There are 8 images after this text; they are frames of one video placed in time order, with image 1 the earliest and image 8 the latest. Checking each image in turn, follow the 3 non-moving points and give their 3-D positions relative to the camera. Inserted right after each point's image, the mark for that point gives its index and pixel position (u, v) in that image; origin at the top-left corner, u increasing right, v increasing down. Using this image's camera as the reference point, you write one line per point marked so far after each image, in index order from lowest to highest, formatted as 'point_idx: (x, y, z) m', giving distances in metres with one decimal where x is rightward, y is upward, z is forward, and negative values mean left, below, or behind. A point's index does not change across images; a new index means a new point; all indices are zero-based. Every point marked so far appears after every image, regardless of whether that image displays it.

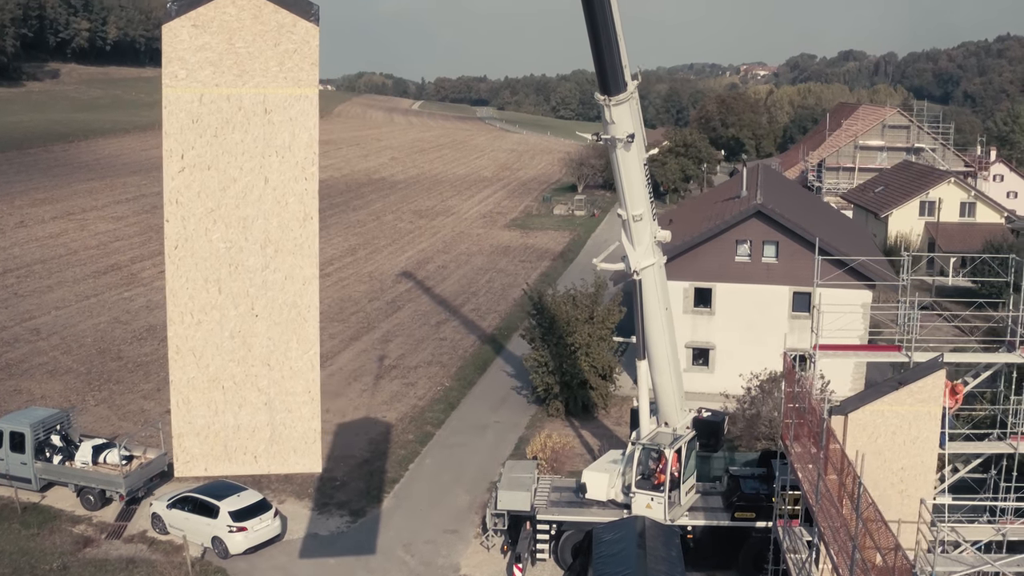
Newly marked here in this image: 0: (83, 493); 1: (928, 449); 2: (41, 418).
0: (-7.7, -3.7, +16.2) m
1: (+5.2, -2.0, +11.0) m
2: (-9.0, -2.4, +17.0) m
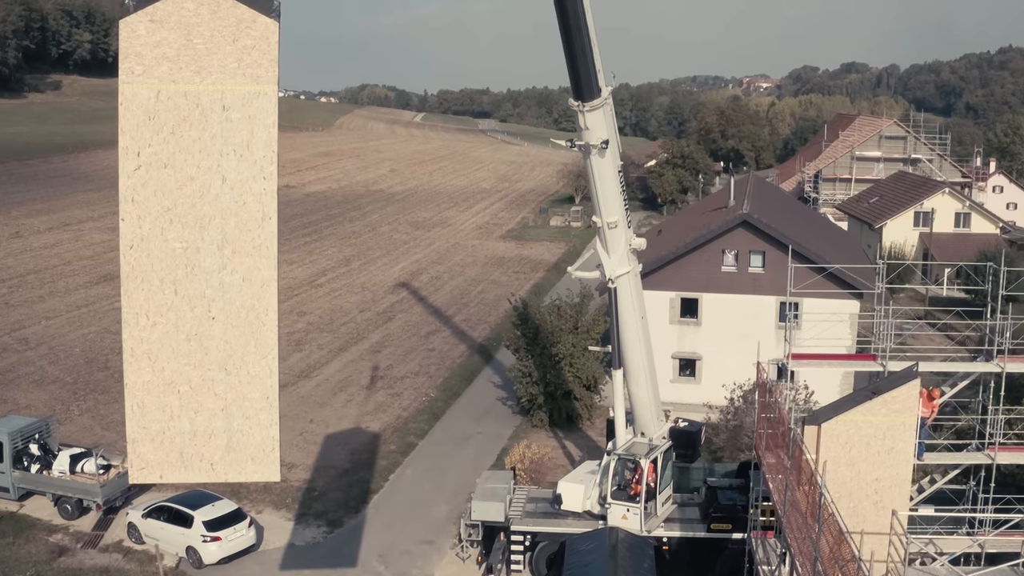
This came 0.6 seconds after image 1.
0: (-8.1, -3.9, +16.0) m
1: (+4.8, -2.1, +10.9) m
2: (-9.4, -2.6, +16.9) m
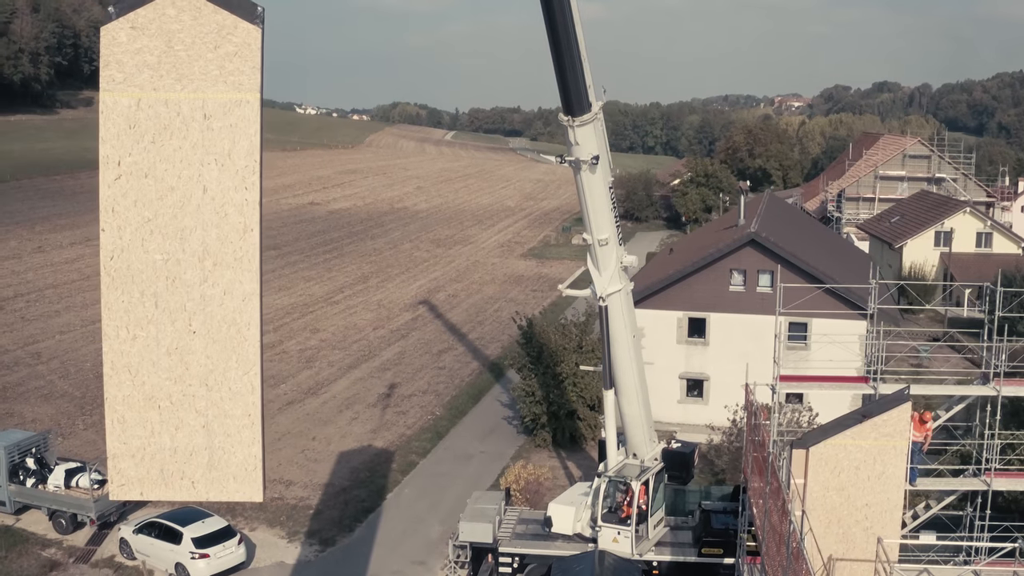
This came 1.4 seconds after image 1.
0: (-8.2, -4.1, +16.0) m
1: (+4.5, -2.3, +10.5) m
2: (-9.5, -2.9, +16.9) m
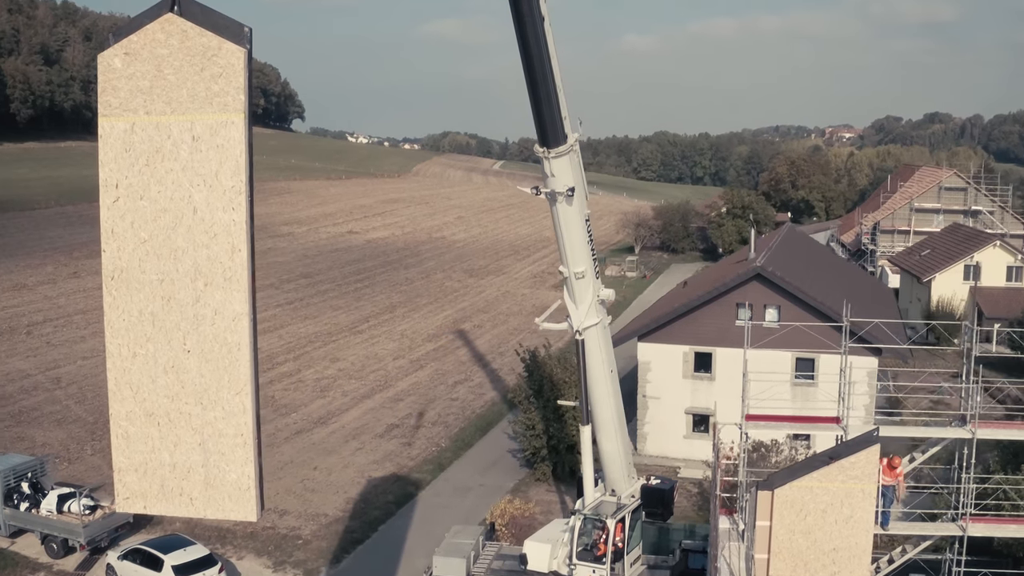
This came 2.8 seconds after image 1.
0: (-8.5, -4.6, +16.2) m
1: (+4.0, -2.8, +10.3) m
2: (-9.7, -3.4, +17.2) m
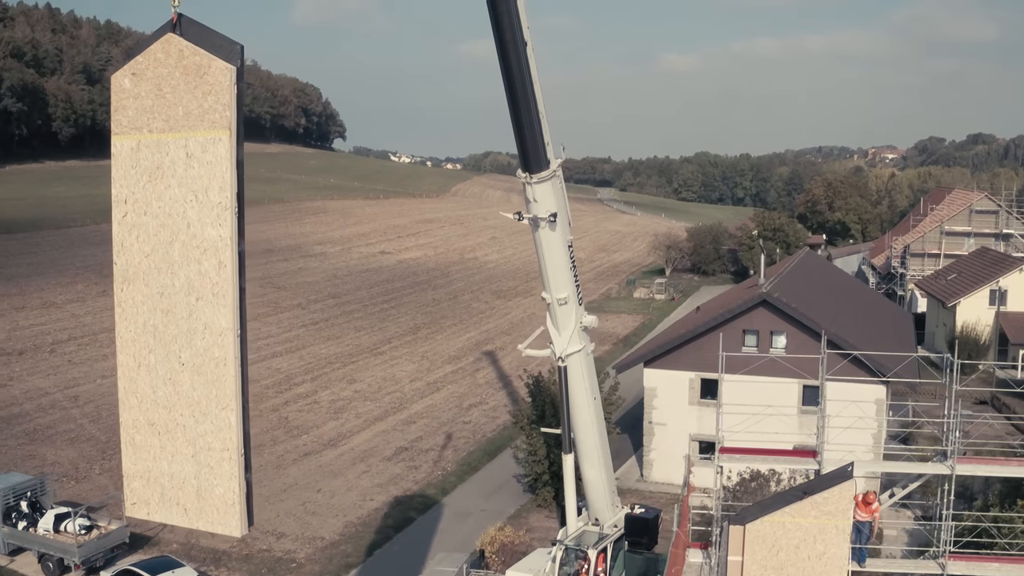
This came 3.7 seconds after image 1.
0: (-8.6, -5.0, +16.4) m
1: (+3.7, -3.1, +10.1) m
2: (-9.8, -3.8, +17.5) m
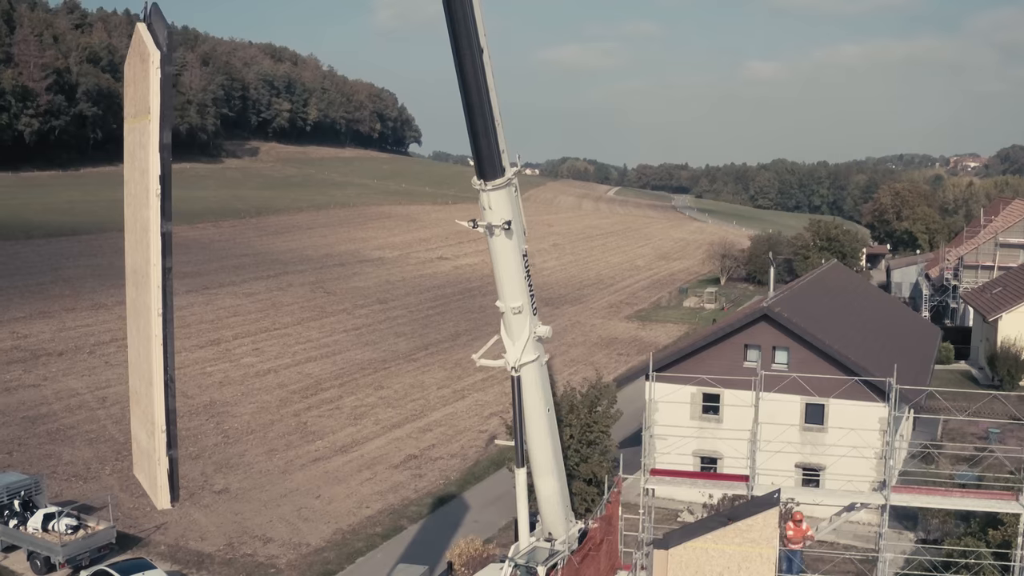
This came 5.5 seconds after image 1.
0: (-9.1, -5.2, +17.0) m
1: (+2.7, -3.4, +9.8) m
2: (-10.2, -3.9, +18.1) m
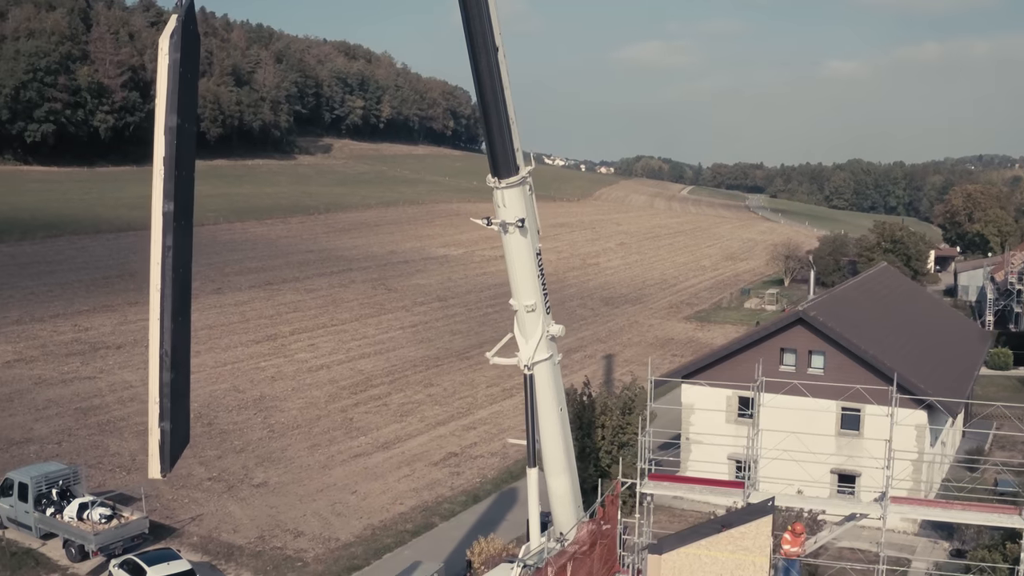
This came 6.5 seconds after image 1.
0: (-8.7, -5.1, +17.5) m
1: (+2.6, -3.4, +9.5) m
2: (-9.7, -3.8, +18.7) m
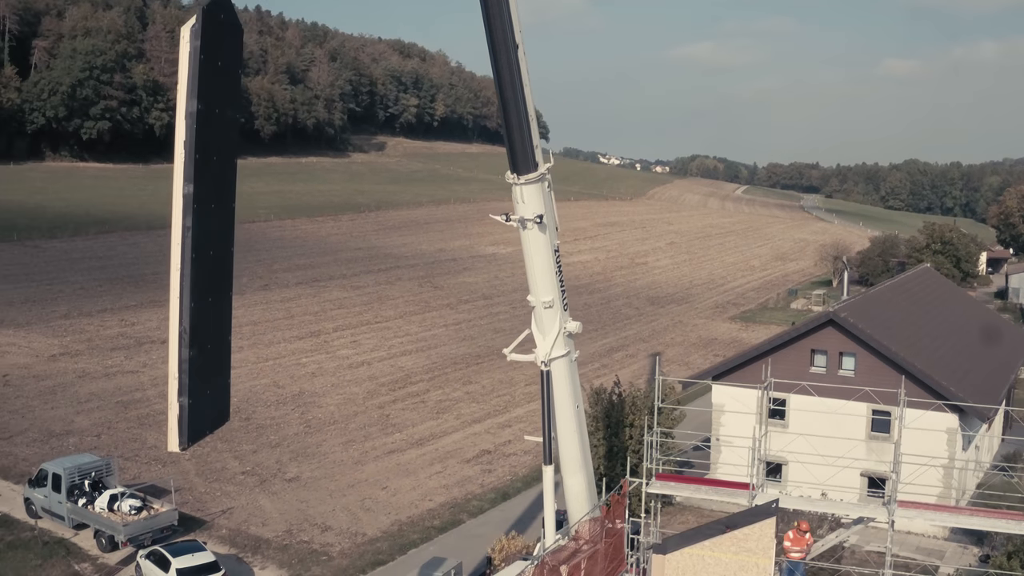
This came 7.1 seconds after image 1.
0: (-8.2, -5.0, +17.9) m
1: (+2.6, -3.3, +9.2) m
2: (-9.1, -3.7, +19.1) m
